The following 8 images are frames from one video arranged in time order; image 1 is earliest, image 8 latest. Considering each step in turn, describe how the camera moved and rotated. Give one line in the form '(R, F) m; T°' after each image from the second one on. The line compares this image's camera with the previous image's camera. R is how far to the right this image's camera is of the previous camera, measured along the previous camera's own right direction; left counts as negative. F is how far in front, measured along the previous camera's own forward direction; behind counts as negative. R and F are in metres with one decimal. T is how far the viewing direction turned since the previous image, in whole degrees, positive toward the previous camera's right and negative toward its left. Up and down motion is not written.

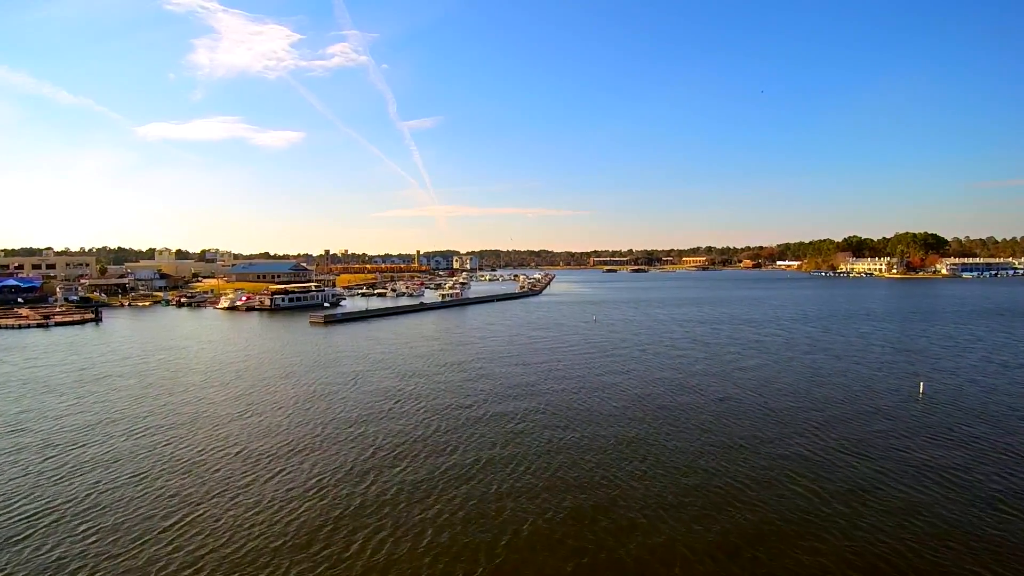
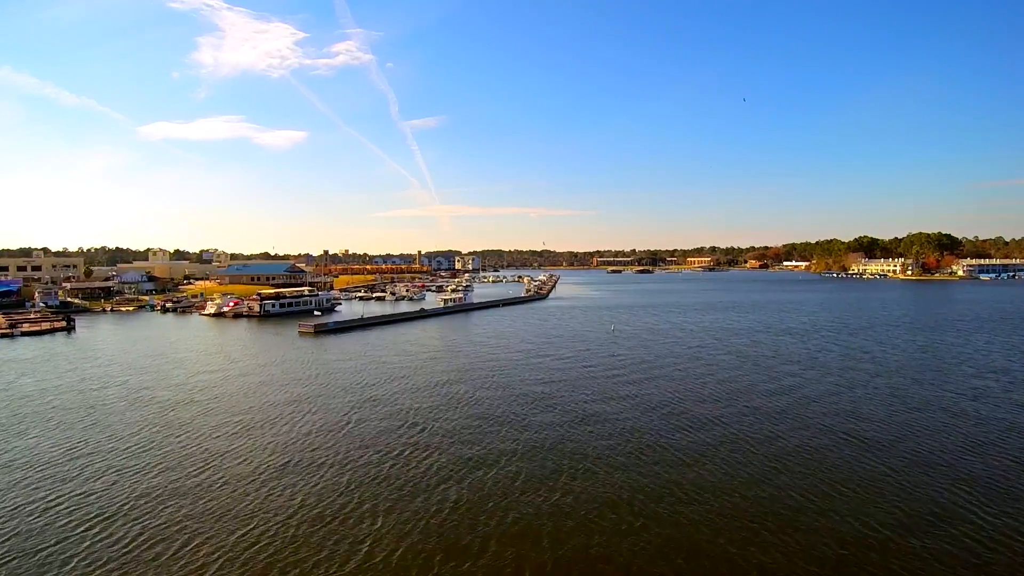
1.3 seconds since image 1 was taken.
(-0.5, +3.0) m; 0°
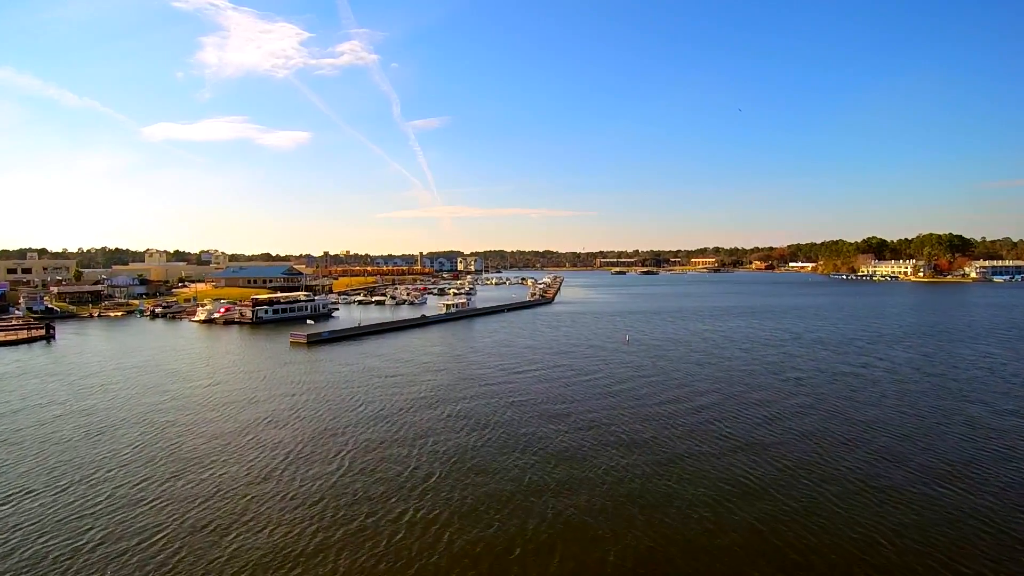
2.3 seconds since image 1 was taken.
(-0.3, +2.1) m; 0°
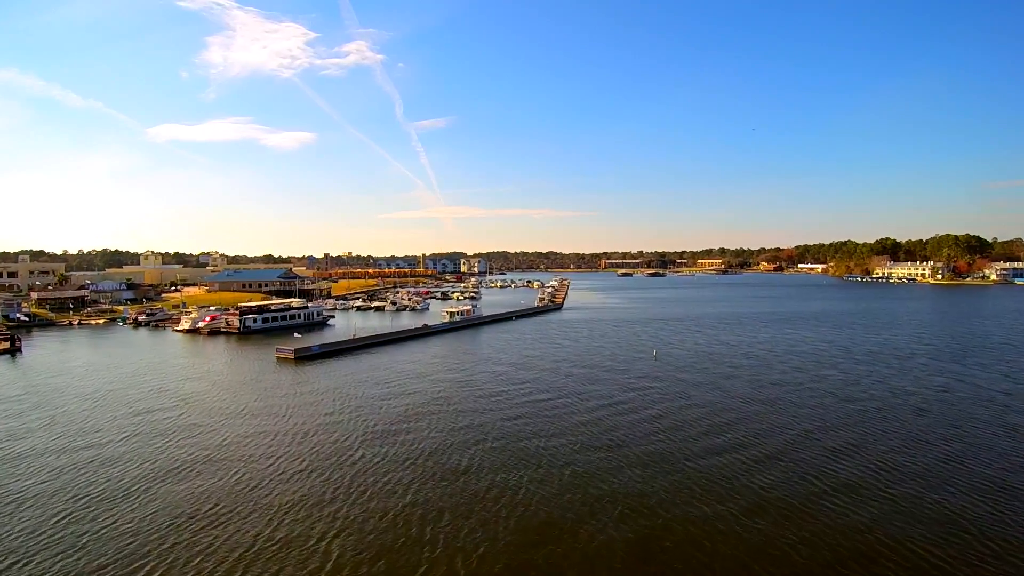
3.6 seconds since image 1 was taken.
(-0.5, +3.0) m; 0°
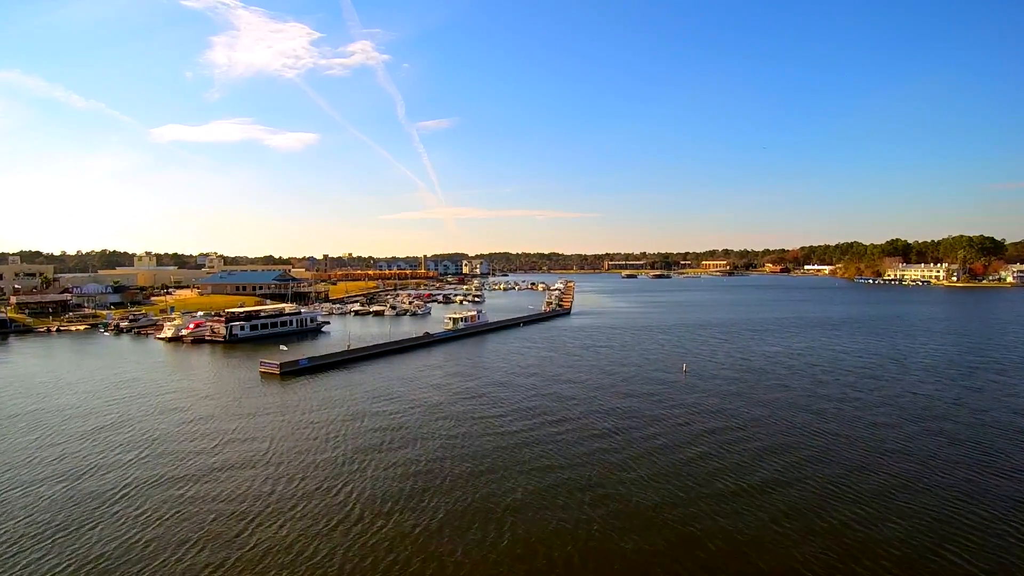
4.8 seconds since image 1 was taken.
(-0.4, +2.6) m; 0°
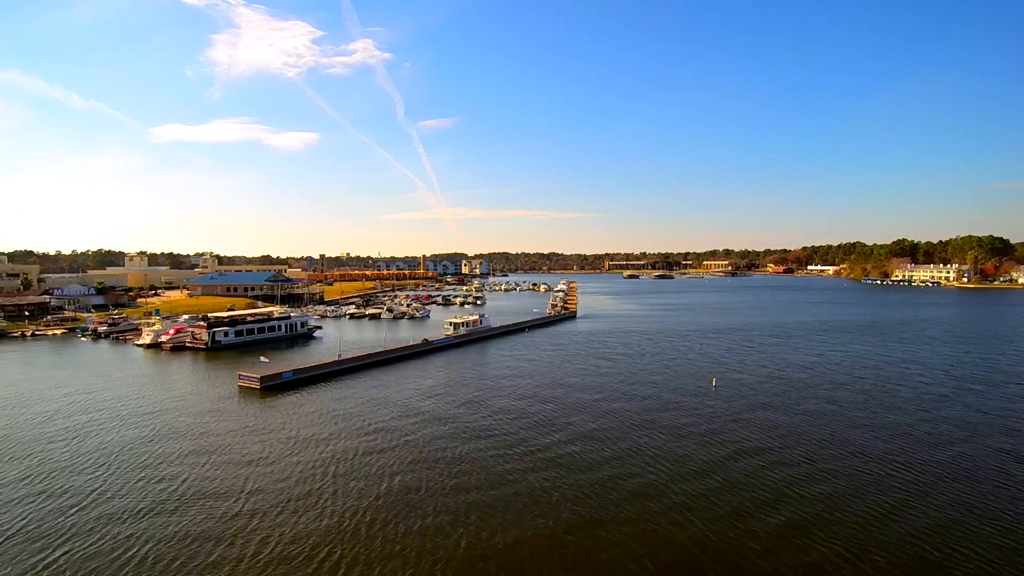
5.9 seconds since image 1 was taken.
(-0.4, +2.3) m; 0°
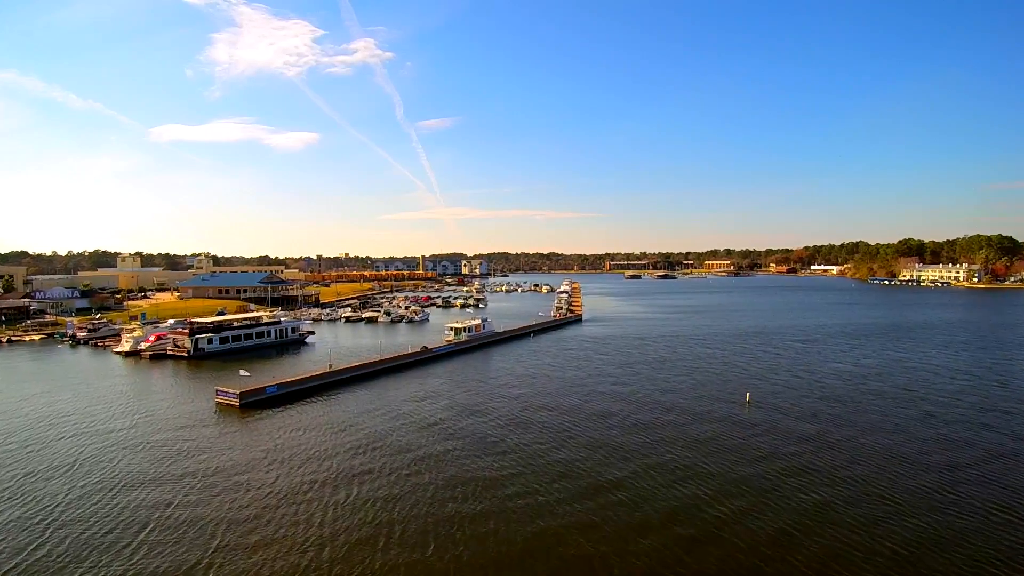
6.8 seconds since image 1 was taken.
(-0.3, +2.0) m; 0°
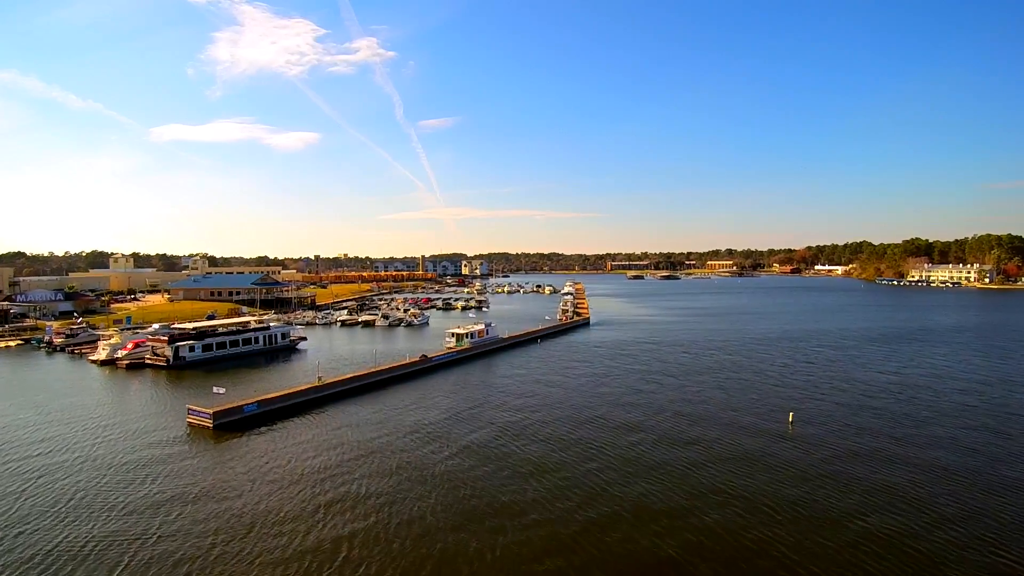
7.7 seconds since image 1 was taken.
(-0.3, +2.0) m; 0°
